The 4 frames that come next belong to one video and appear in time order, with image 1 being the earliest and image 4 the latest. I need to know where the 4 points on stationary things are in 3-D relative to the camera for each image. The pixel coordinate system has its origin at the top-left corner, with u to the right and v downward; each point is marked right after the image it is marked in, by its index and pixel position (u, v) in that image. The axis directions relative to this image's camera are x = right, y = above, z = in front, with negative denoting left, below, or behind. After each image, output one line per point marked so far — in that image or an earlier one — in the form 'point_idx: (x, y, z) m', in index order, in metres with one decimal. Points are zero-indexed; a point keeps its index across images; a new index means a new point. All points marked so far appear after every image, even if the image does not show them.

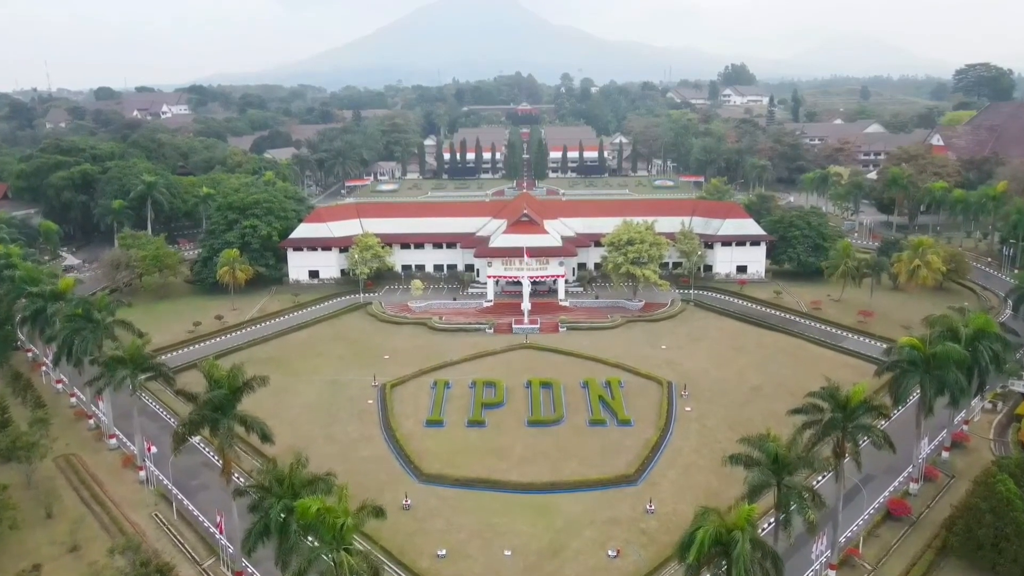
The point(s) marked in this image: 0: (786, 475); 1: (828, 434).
0: (+7.1, -4.9, +17.8) m
1: (+9.2, -4.2, +19.9) m
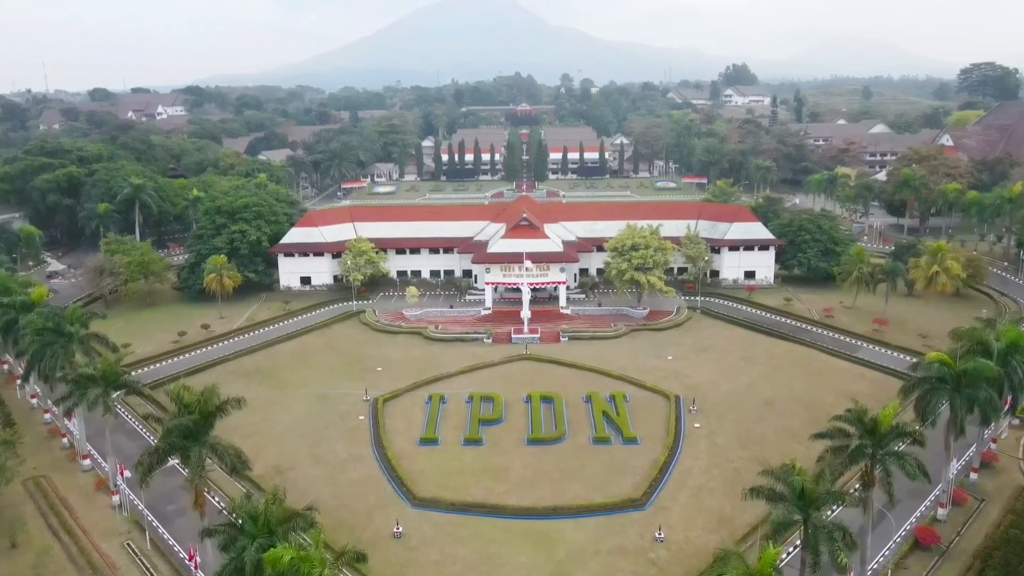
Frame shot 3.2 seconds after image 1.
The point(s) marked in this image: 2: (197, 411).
0: (+7.1, -5.2, +16.1) m
1: (+9.1, -4.6, +18.2) m
2: (-8.6, -3.4, +18.9) m
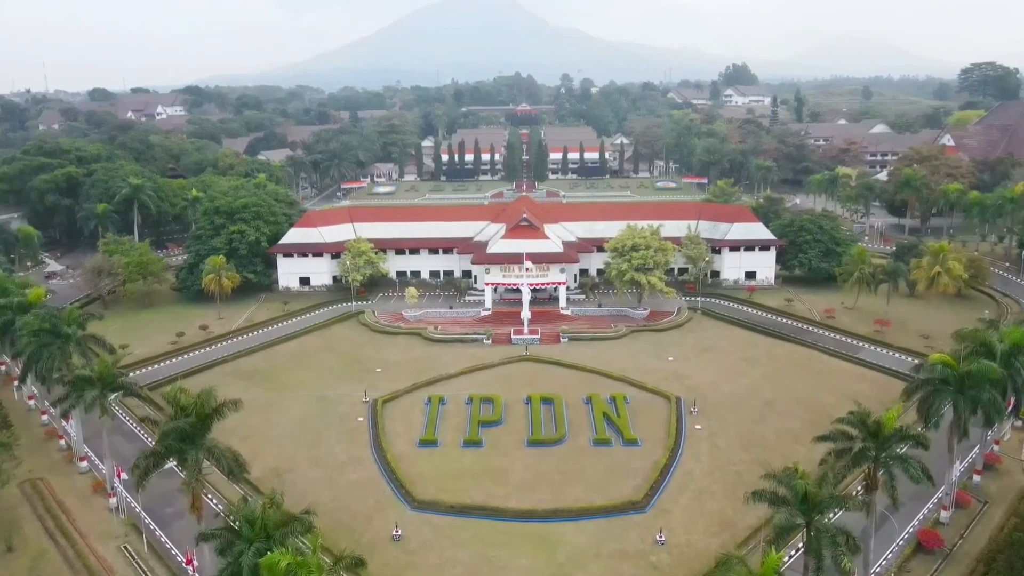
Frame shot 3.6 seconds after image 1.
0: (+7.1, -5.3, +16.0) m
1: (+9.1, -4.6, +18.1) m
2: (-8.6, -3.4, +18.7) m
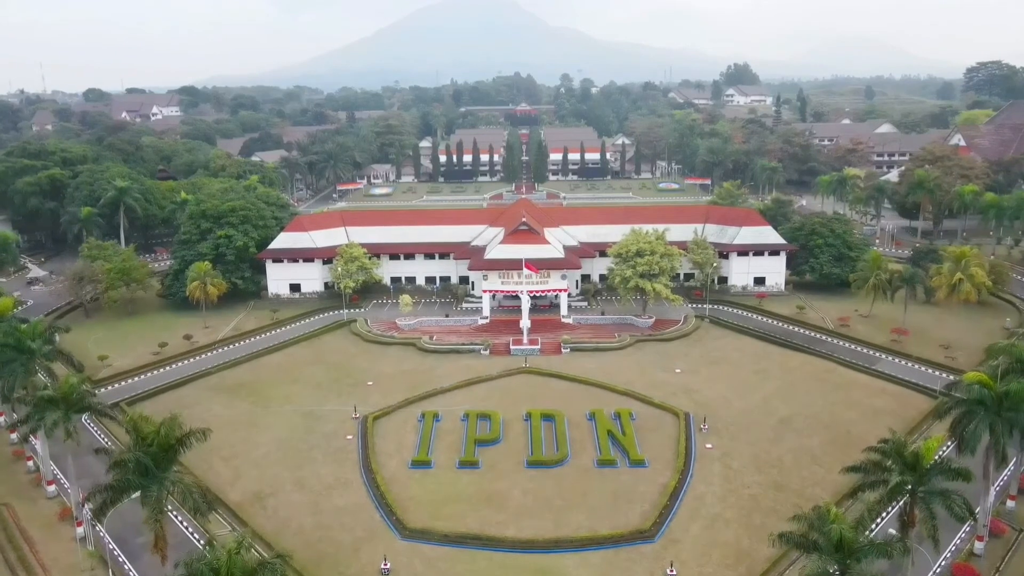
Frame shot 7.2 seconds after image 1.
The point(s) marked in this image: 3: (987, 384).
0: (+7.0, -5.7, +14.2) m
1: (+9.0, -5.0, +16.3) m
2: (-8.7, -3.8, +16.9) m
3: (+13.6, -2.7, +19.6) m
